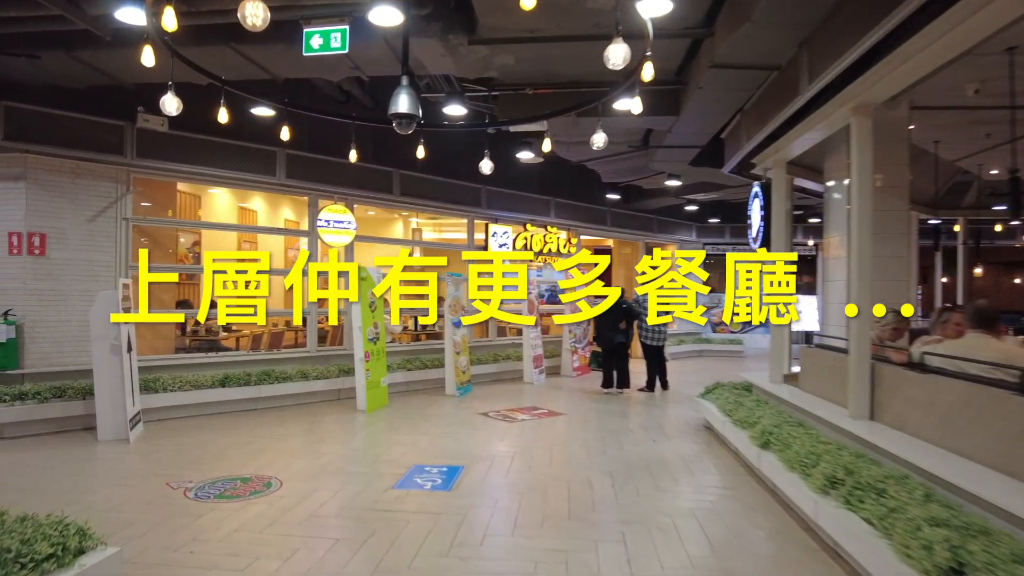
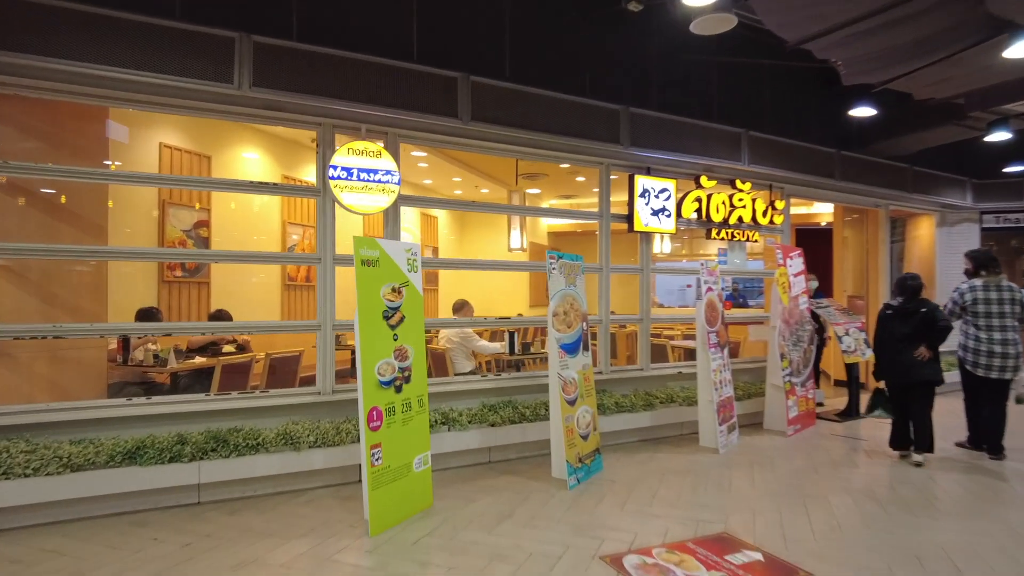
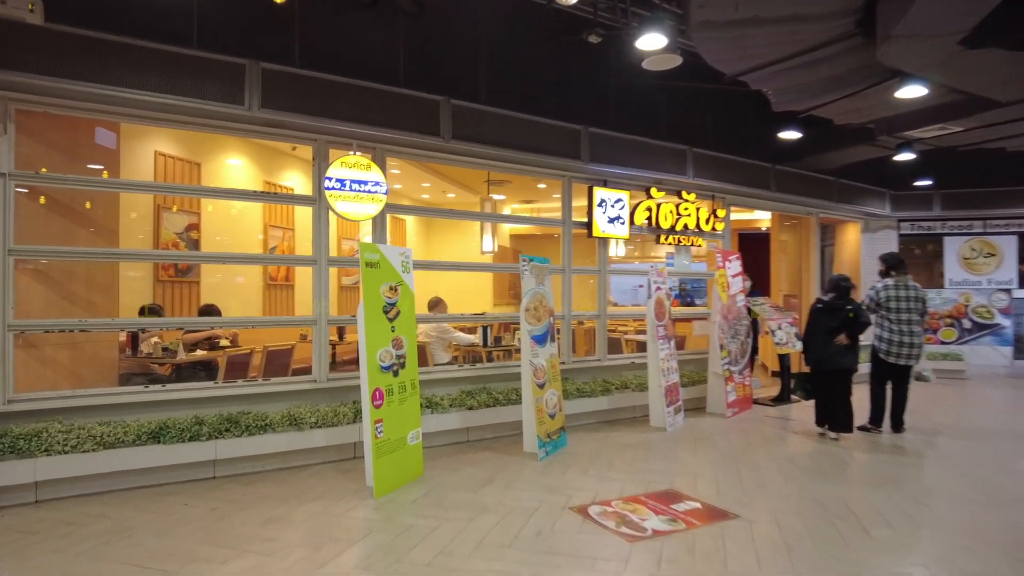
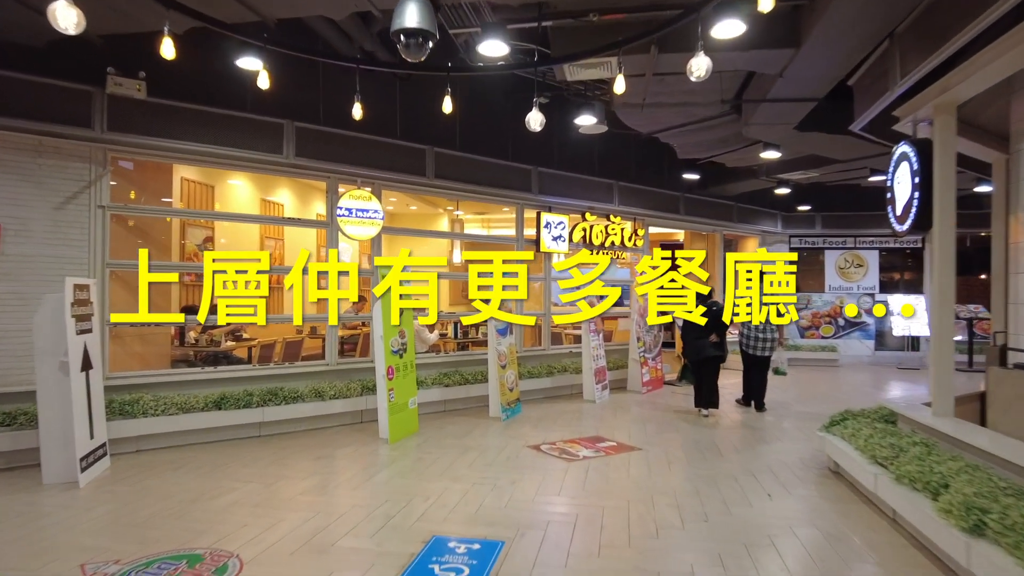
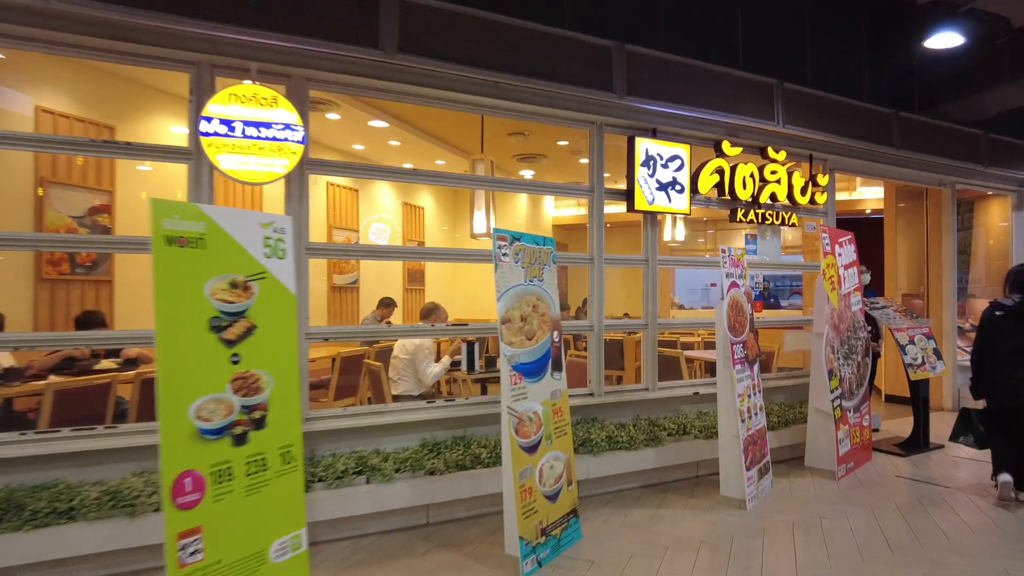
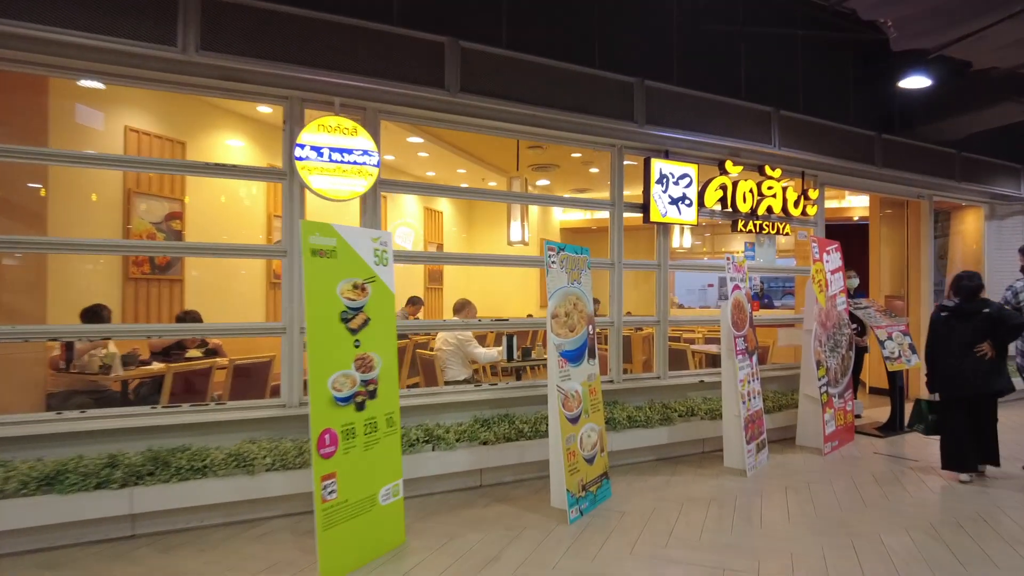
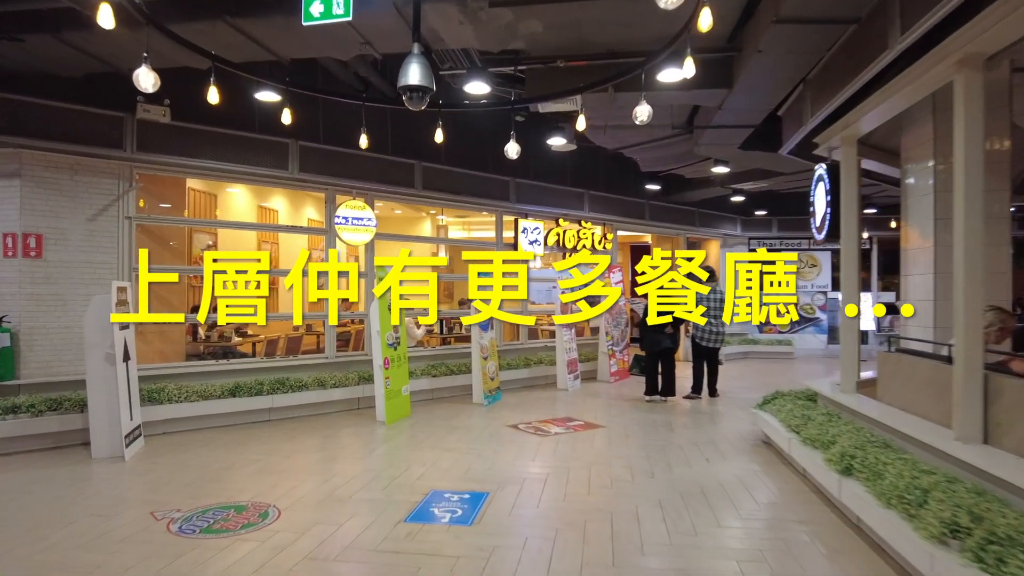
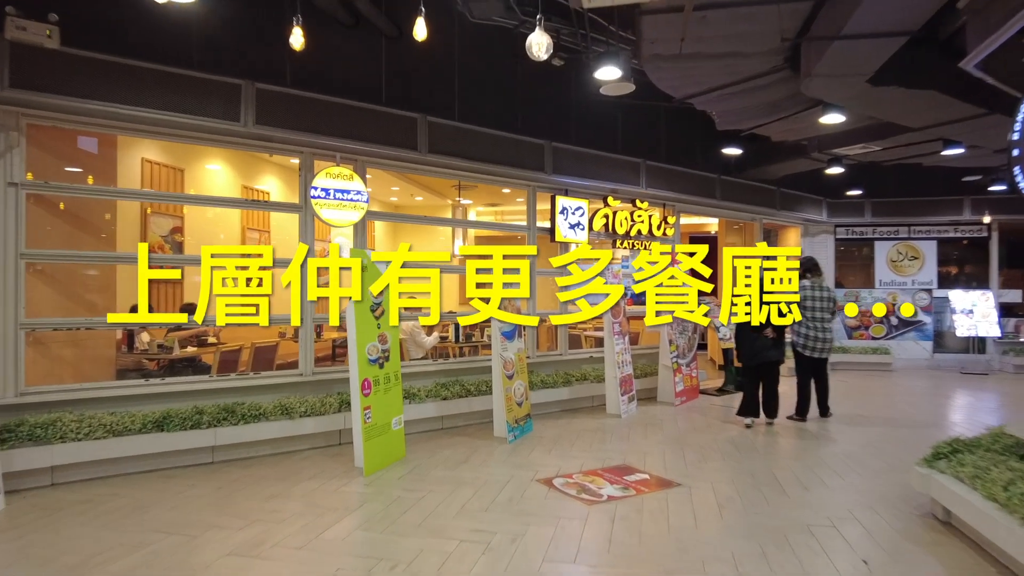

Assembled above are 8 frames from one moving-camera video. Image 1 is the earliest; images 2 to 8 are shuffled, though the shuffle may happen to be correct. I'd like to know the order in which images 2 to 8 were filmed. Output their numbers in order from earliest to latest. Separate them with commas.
7, 4, 8, 3, 2, 6, 5
